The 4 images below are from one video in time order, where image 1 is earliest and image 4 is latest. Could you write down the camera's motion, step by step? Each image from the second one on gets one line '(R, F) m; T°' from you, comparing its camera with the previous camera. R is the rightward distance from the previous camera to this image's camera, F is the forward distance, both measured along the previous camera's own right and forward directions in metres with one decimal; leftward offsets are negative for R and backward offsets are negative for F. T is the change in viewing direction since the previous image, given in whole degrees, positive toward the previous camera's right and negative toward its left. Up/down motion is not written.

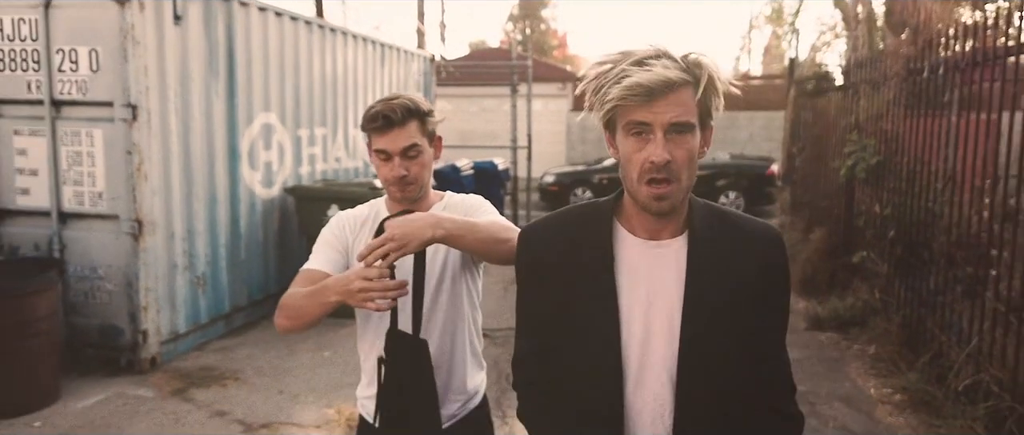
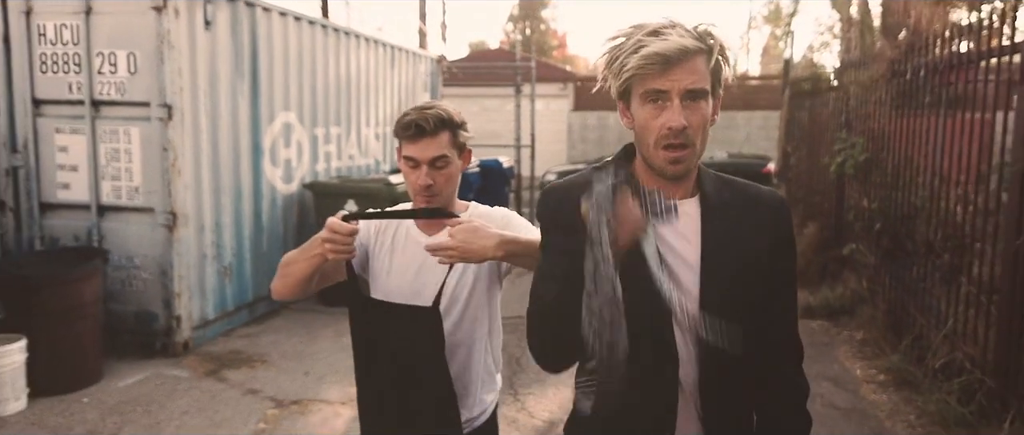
(-0.1, -0.4) m; 0°
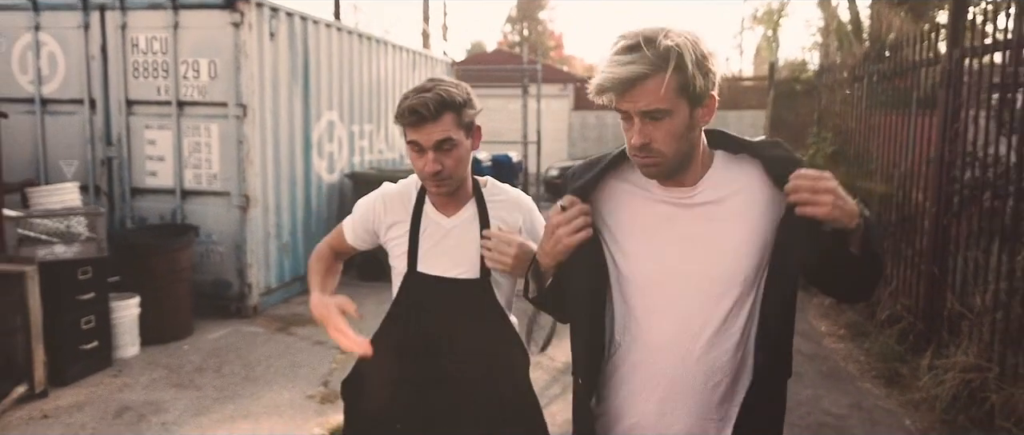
(-0.2, -1.0) m; 0°
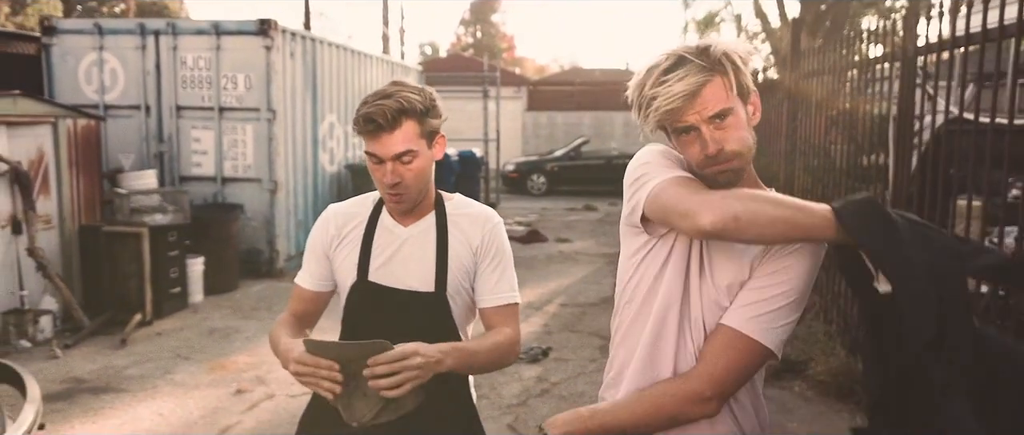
(-0.2, -1.9) m; +3°
